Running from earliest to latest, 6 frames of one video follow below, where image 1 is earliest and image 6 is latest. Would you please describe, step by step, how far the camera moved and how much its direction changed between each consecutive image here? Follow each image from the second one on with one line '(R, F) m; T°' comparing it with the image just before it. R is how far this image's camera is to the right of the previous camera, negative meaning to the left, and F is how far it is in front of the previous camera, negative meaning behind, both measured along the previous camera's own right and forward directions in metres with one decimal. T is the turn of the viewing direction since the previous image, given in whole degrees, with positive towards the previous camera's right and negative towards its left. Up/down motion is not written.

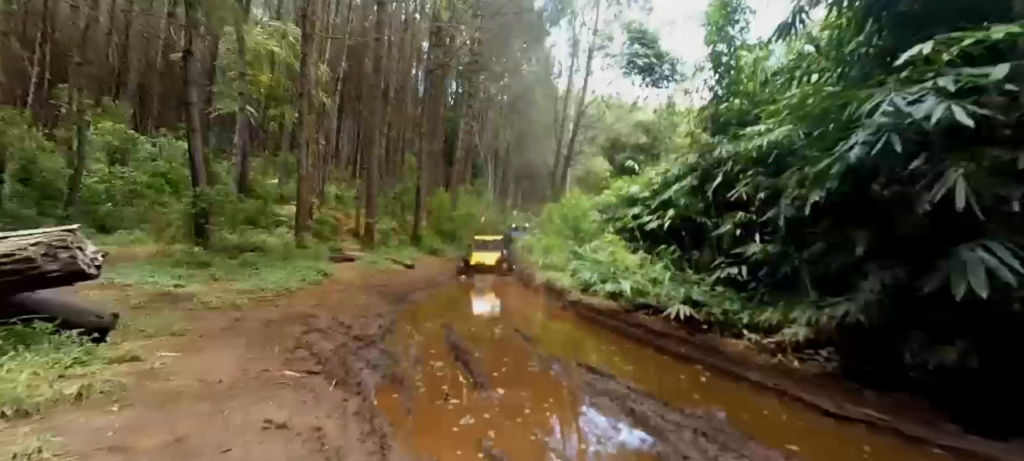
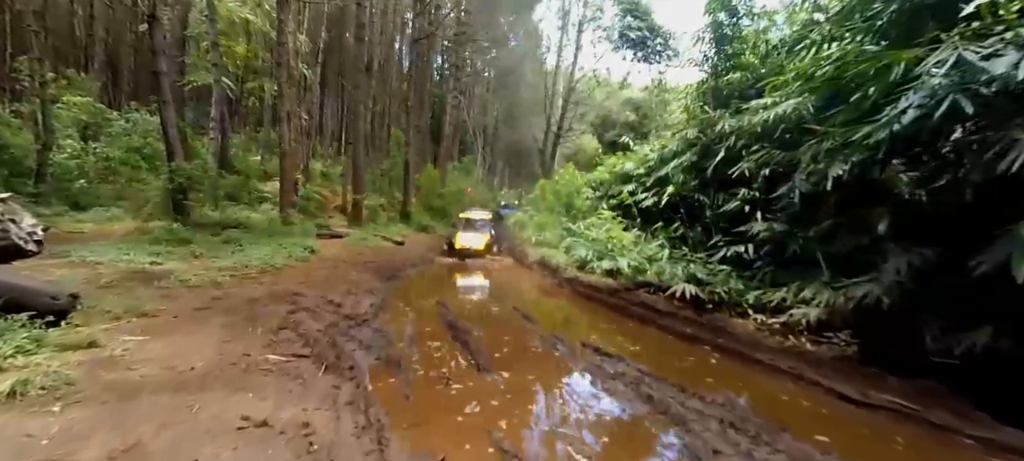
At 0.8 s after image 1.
(-0.2, +0.4) m; +1°
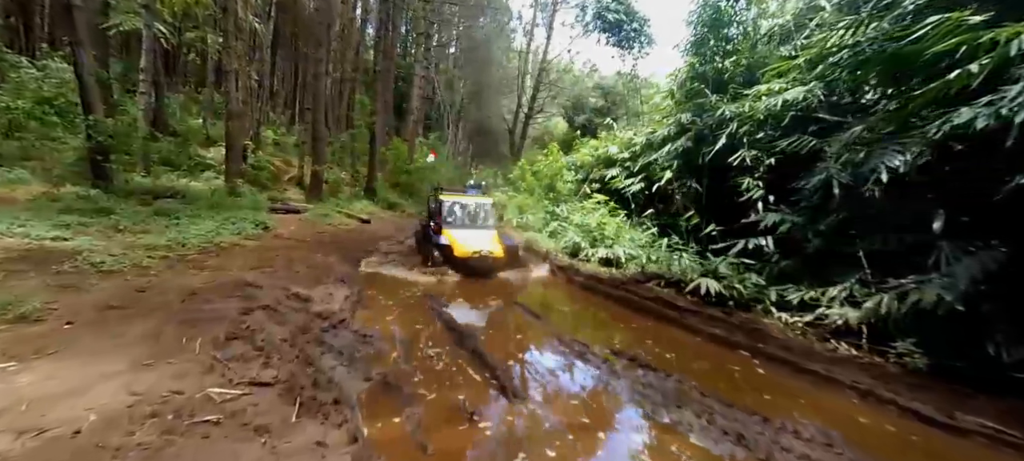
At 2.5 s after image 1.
(-0.6, +1.2) m; +5°
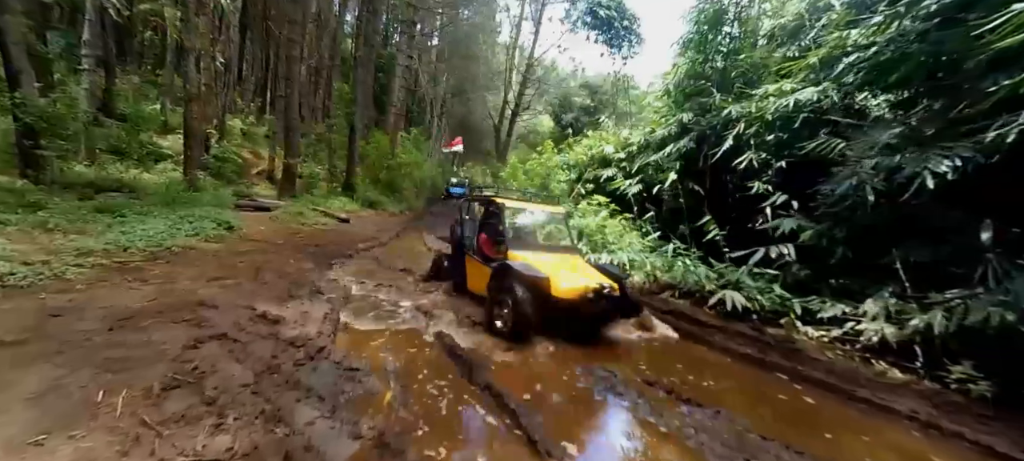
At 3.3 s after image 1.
(-0.4, +0.8) m; +3°
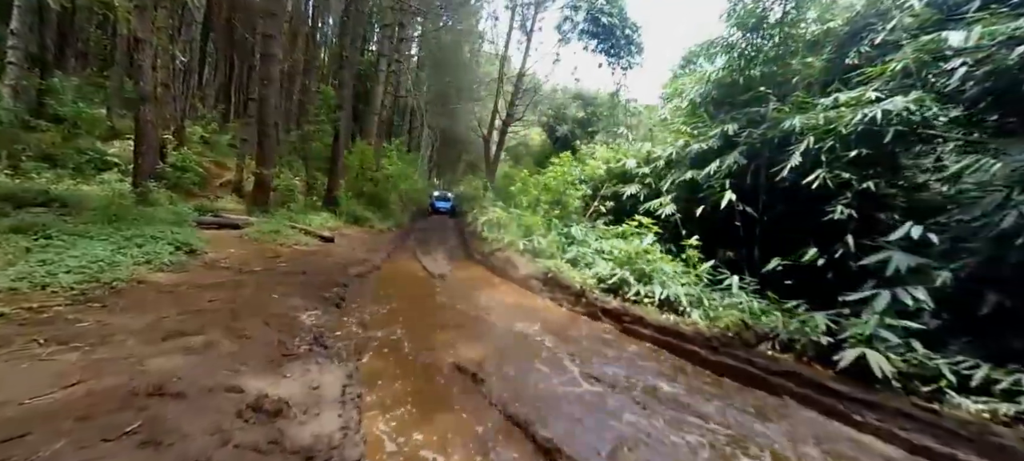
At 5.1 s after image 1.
(-0.9, +1.3) m; +4°
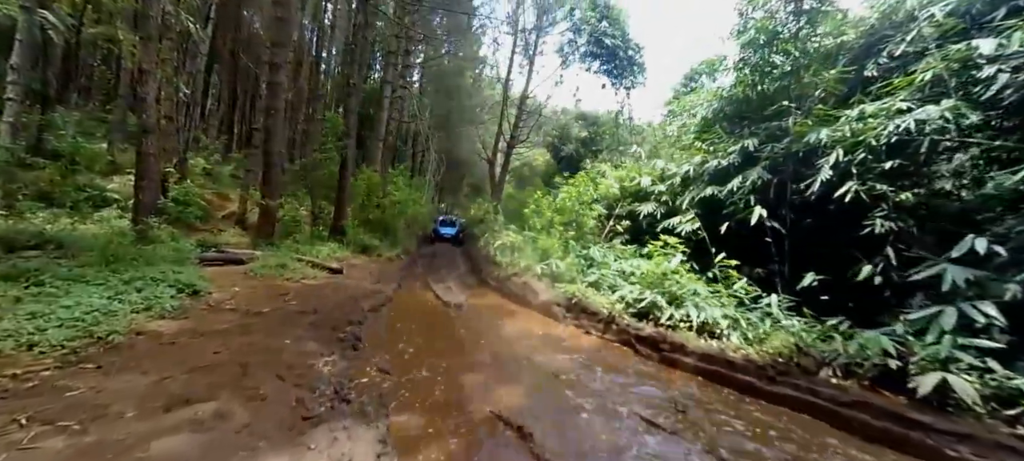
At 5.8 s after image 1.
(-0.3, +0.4) m; 0°
